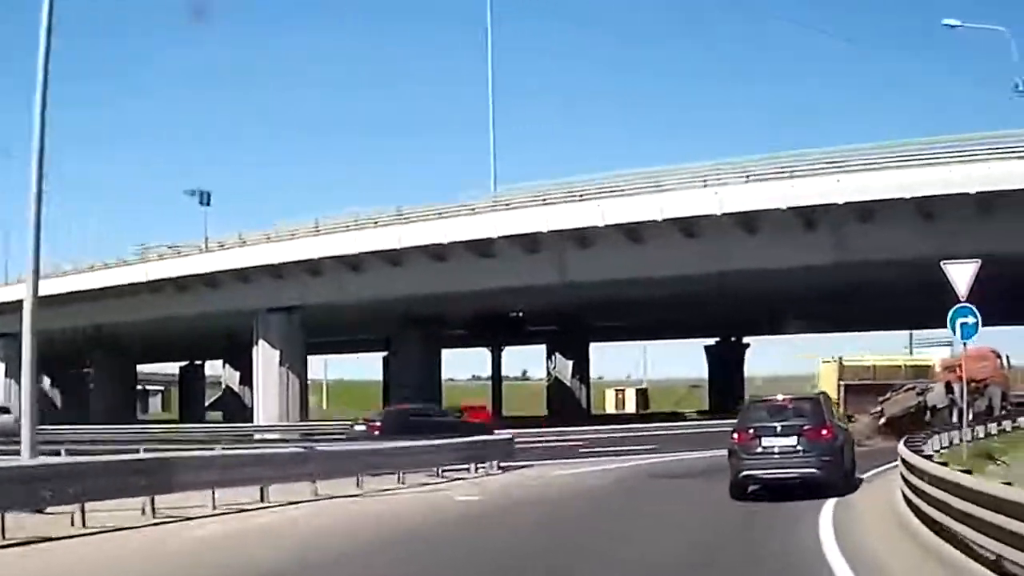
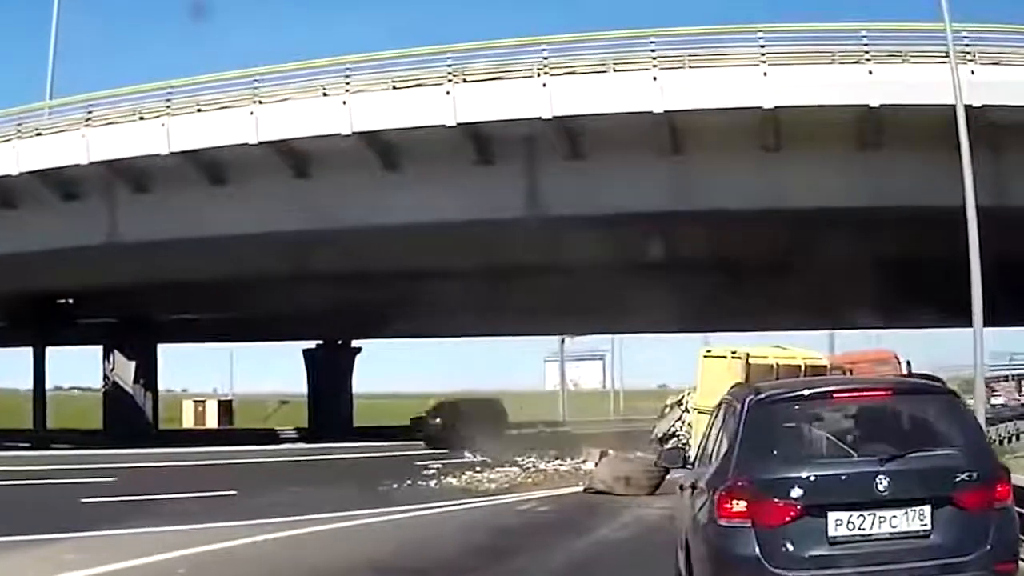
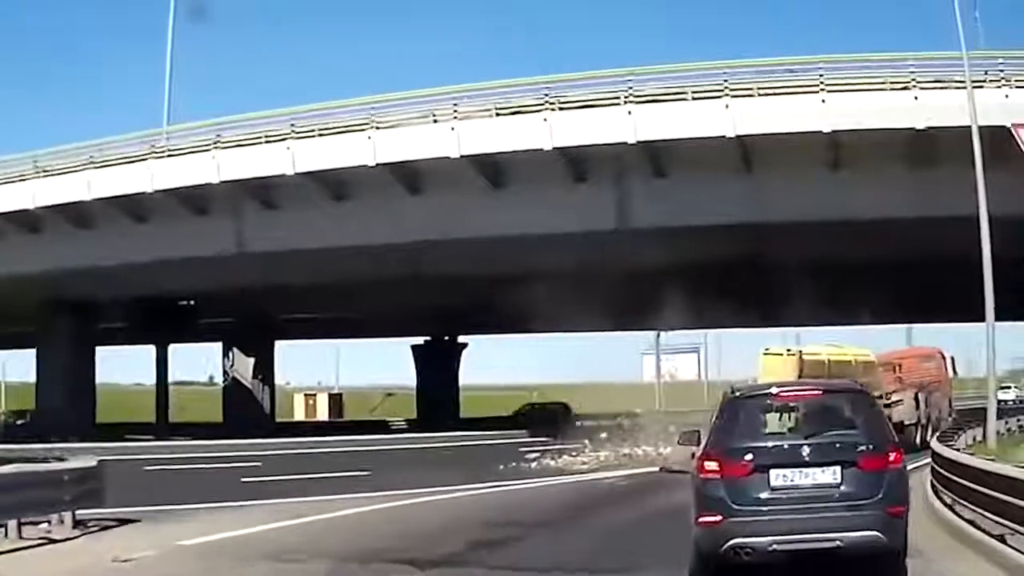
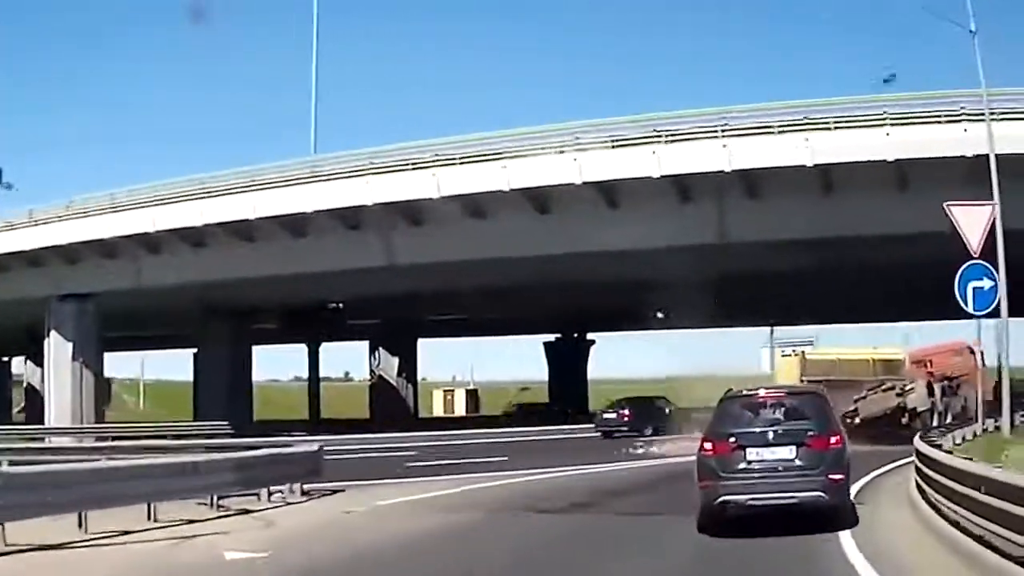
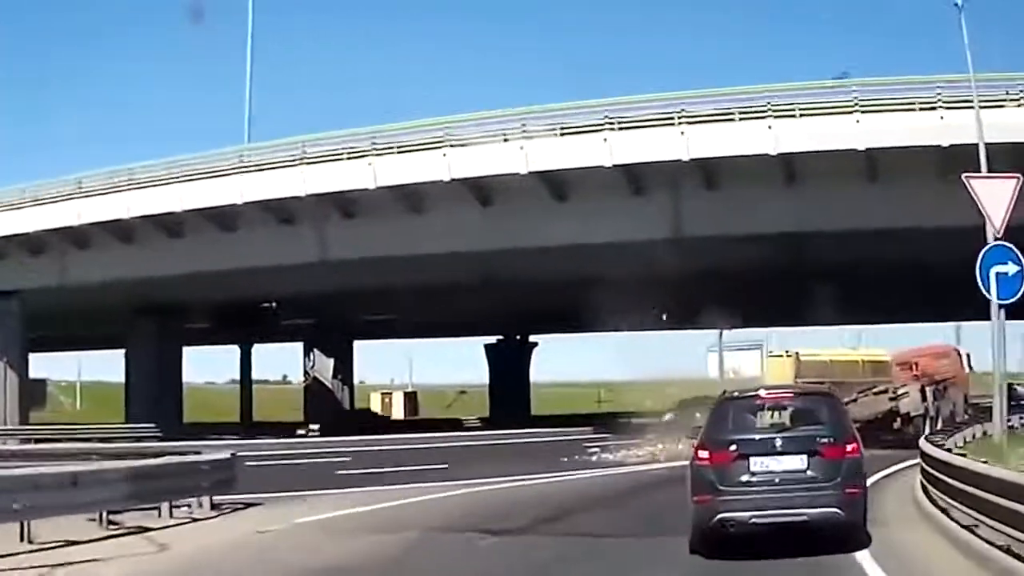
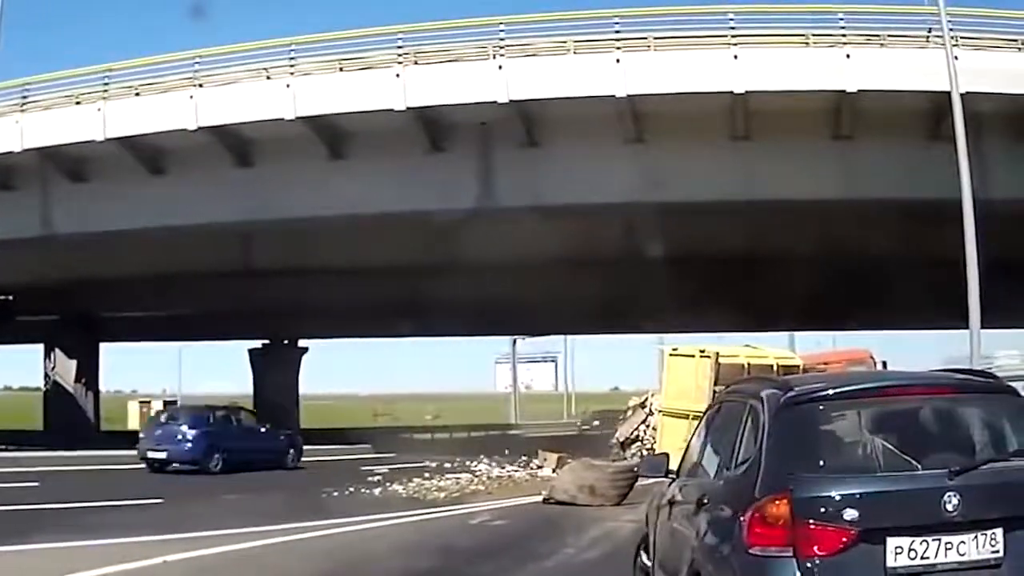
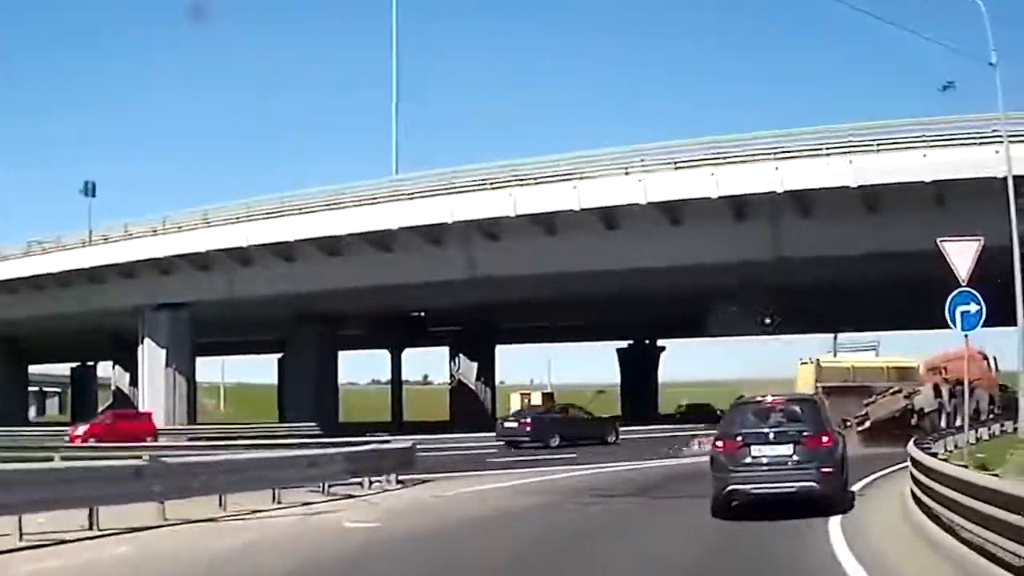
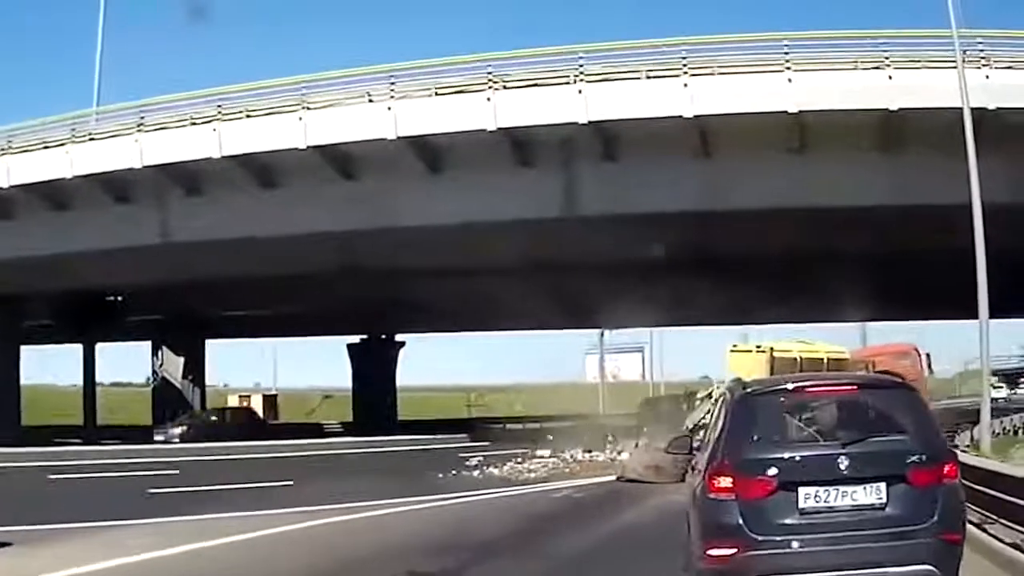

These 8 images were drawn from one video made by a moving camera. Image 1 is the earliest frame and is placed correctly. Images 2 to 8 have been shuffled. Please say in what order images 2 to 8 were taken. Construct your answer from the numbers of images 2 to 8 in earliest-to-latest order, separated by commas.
7, 4, 5, 3, 8, 2, 6
